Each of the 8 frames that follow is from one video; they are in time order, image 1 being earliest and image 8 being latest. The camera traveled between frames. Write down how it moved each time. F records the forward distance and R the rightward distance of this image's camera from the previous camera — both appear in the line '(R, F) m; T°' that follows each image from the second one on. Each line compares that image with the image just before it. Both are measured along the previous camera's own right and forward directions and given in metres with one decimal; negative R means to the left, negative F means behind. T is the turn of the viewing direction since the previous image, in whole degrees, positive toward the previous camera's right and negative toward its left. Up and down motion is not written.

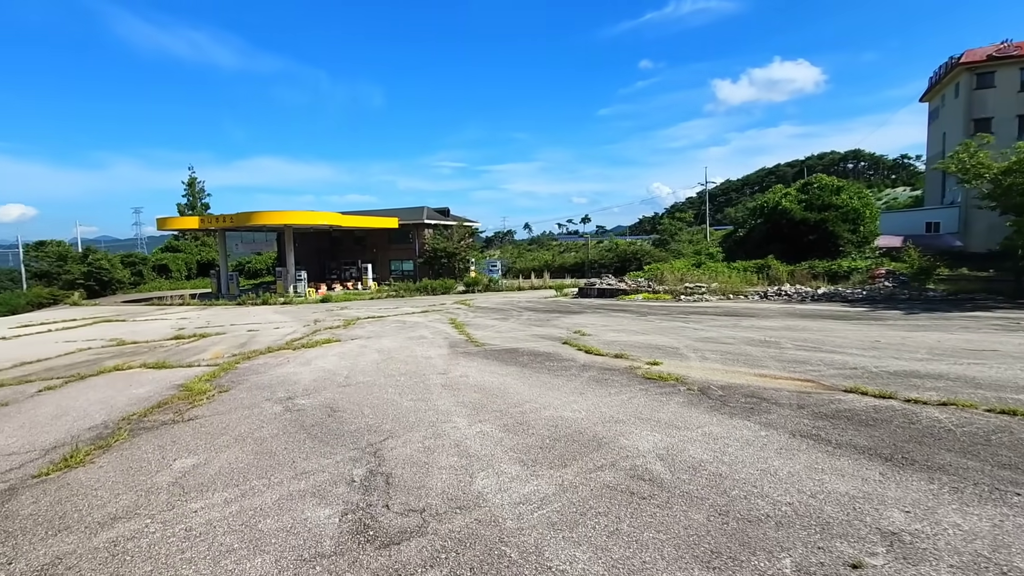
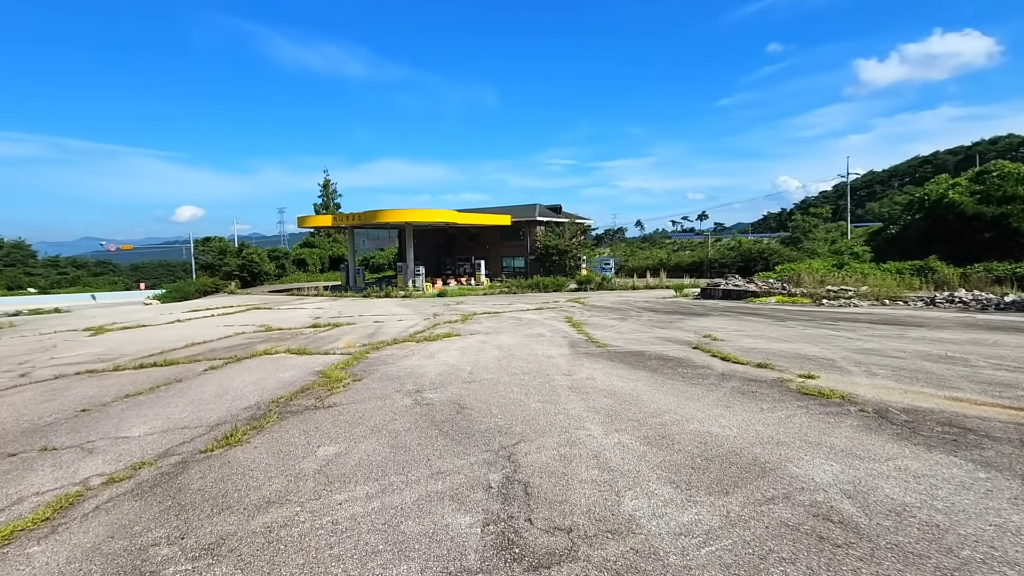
(-0.3, +0.3) m; -12°
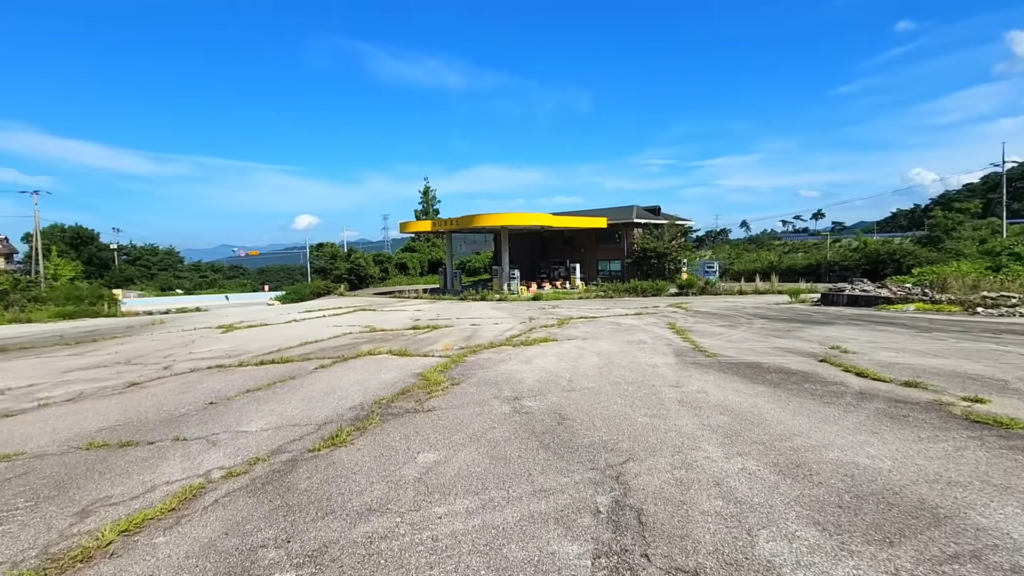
(-0.1, +0.3) m; -10°
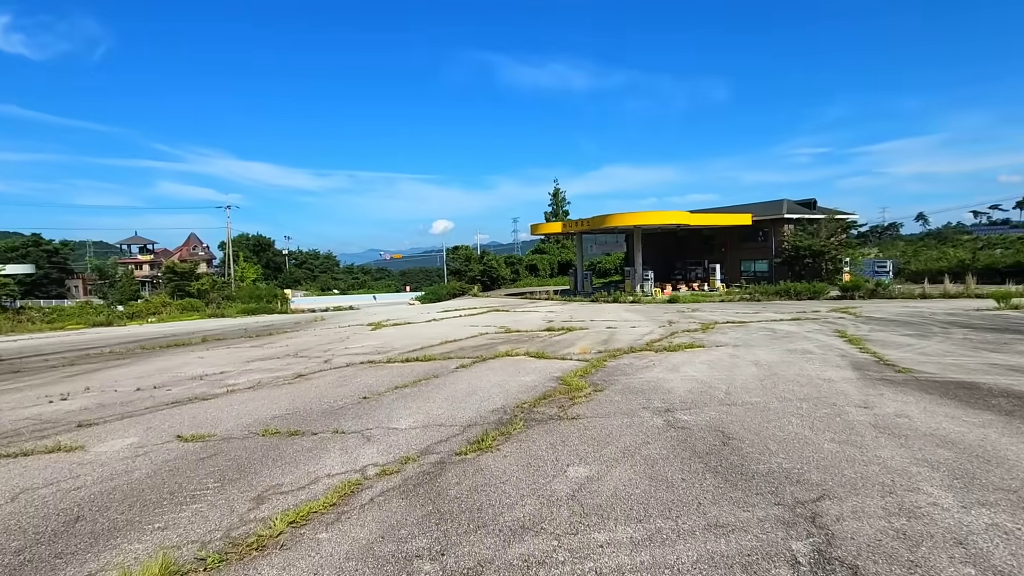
(-0.2, +0.3) m; -14°
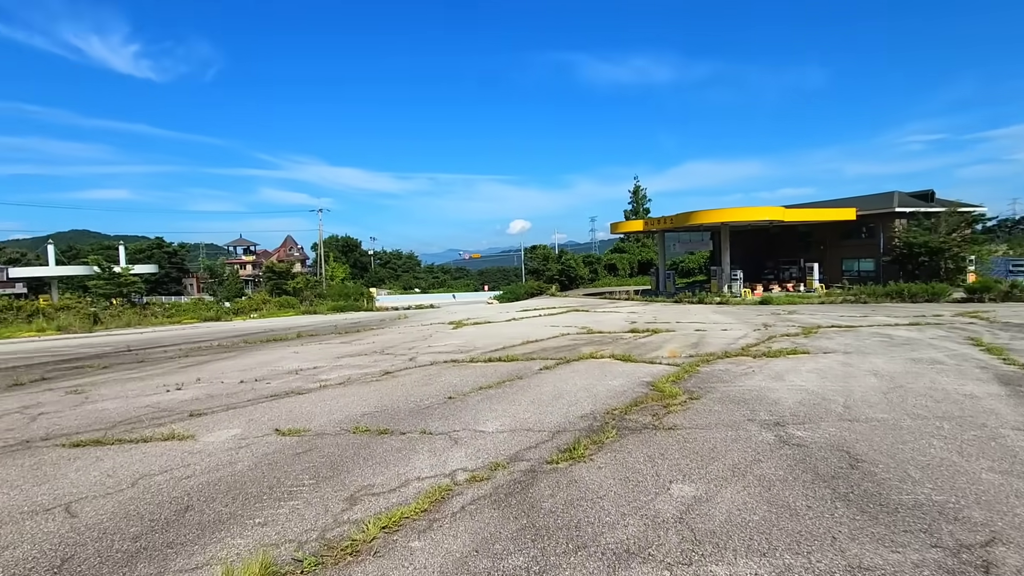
(-0.2, +0.2) m; -8°
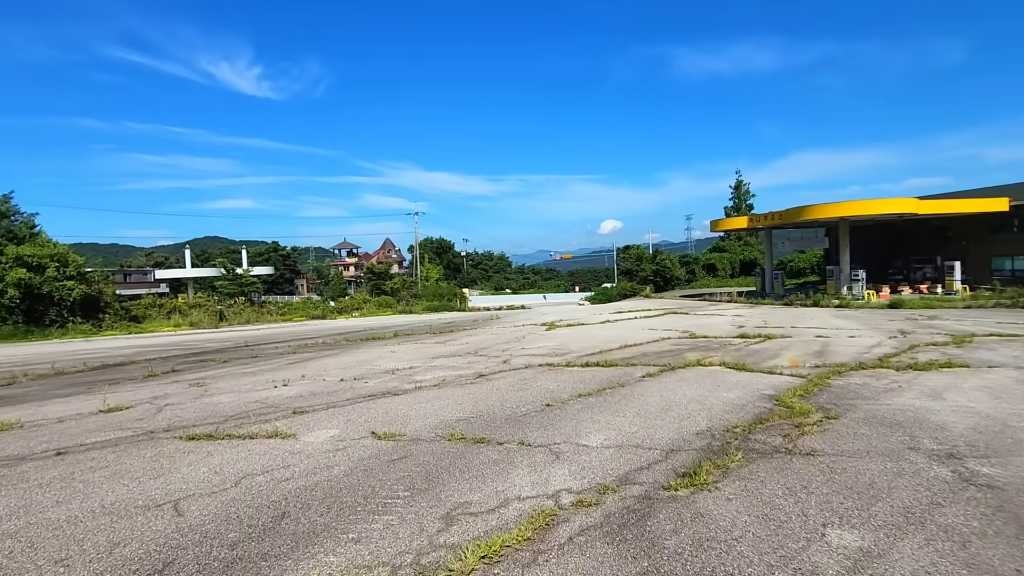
(-0.2, +0.4) m; -10°
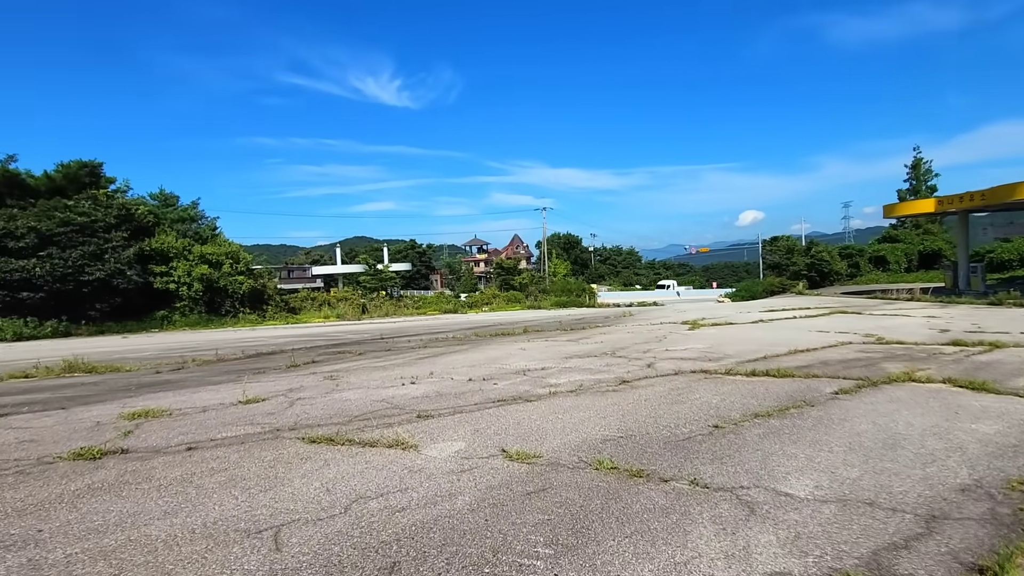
(-0.3, +1.0) m; -14°
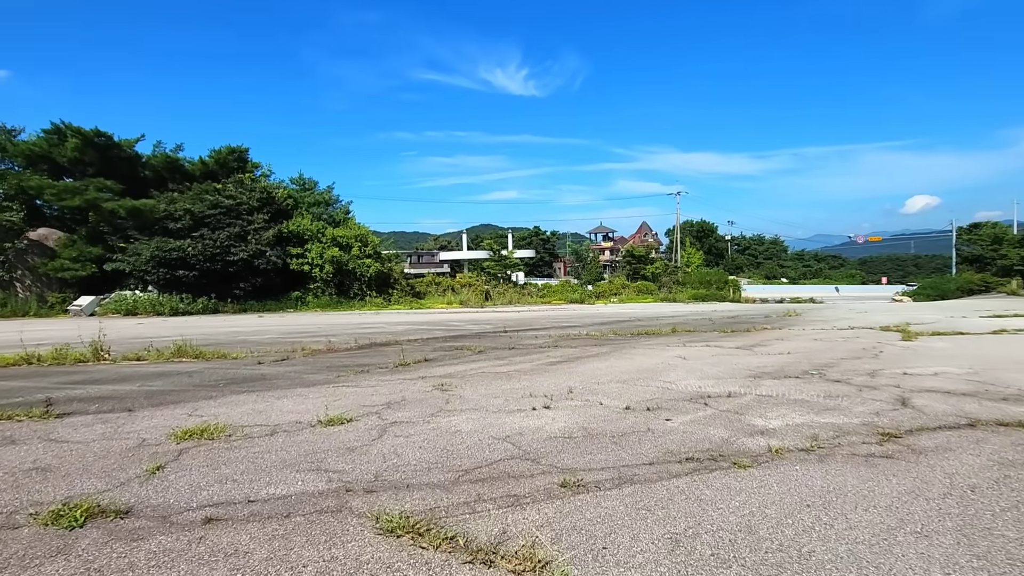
(-0.6, +2.4) m; -13°
